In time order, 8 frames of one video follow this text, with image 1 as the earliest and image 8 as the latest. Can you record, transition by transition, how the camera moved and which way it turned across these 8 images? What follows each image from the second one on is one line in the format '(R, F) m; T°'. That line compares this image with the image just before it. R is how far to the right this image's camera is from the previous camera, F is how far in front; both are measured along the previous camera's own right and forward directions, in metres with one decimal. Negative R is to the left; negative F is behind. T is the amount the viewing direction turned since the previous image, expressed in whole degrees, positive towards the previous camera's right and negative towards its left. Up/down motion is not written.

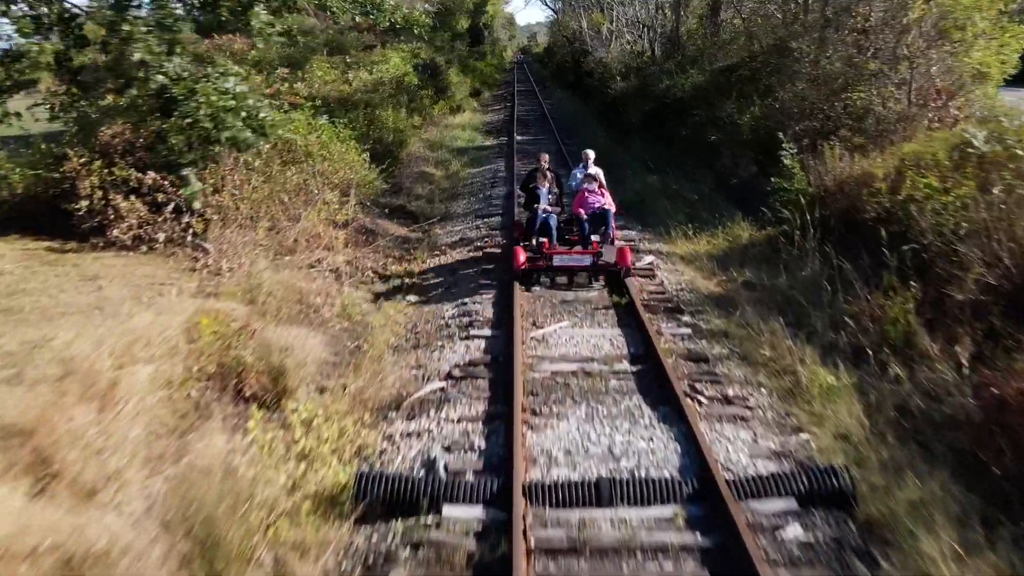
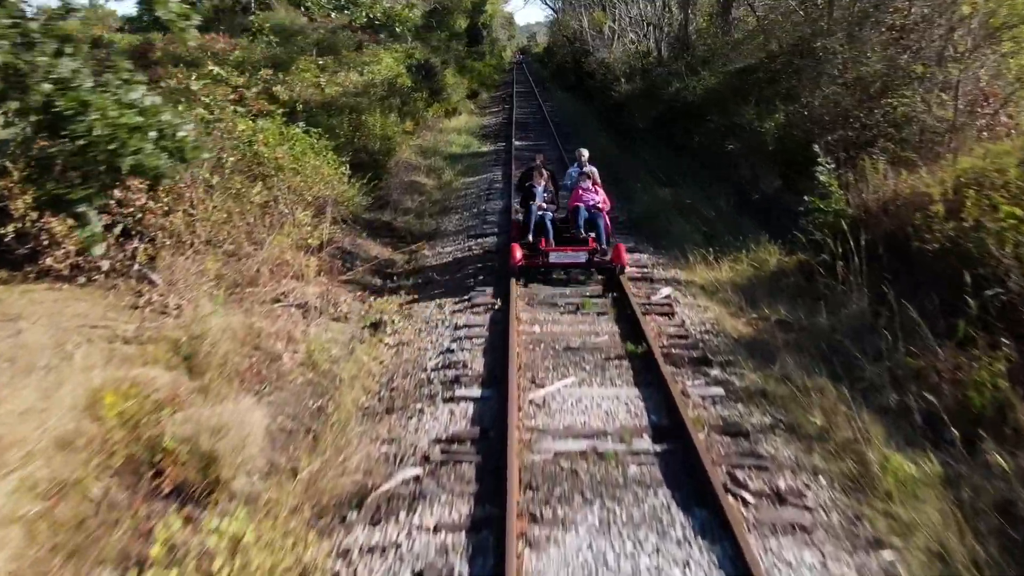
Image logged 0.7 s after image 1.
(0.0, +1.1) m; 0°
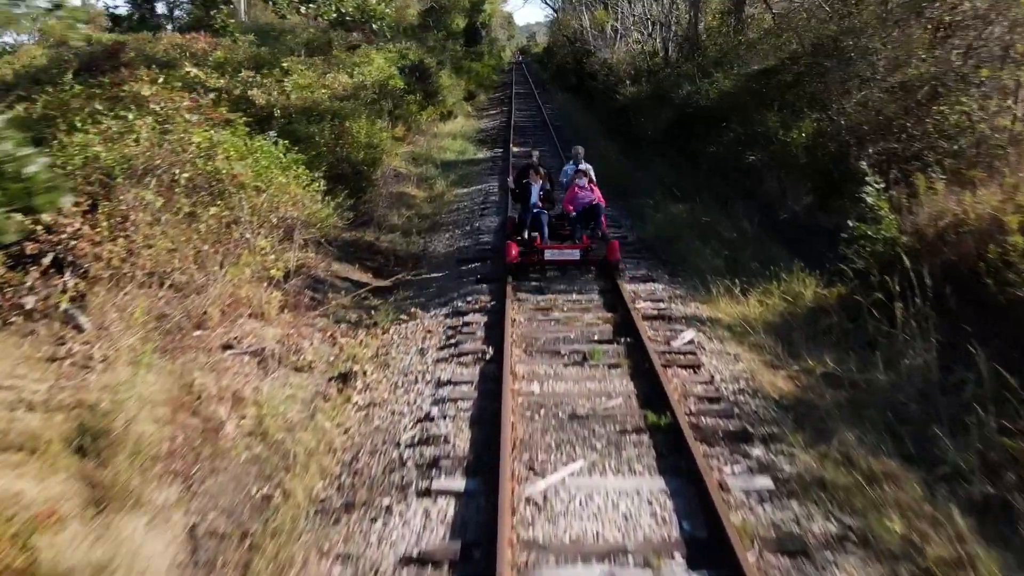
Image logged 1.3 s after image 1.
(0.0, +1.1) m; 0°
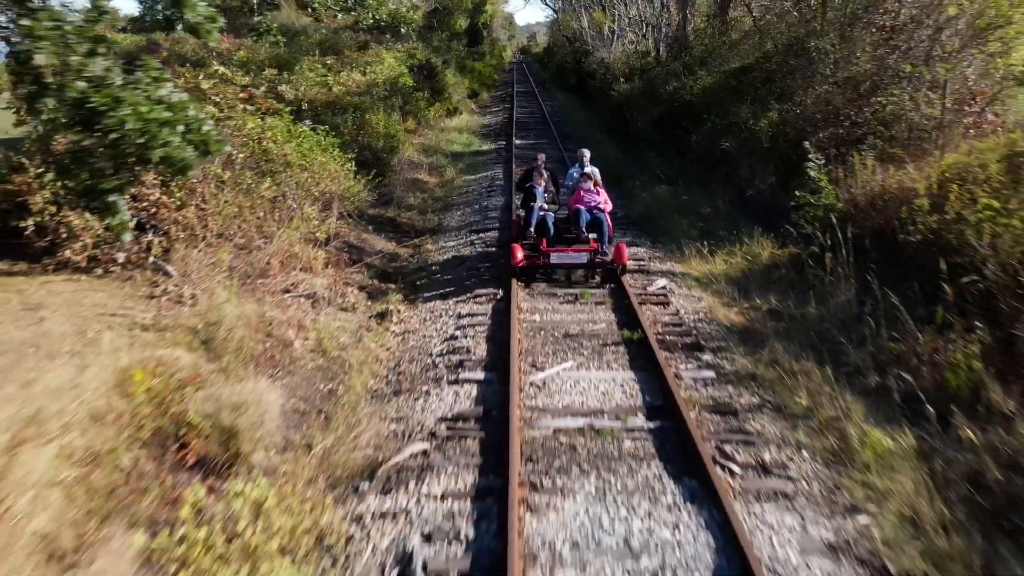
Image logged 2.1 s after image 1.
(0.0, -1.4) m; 0°
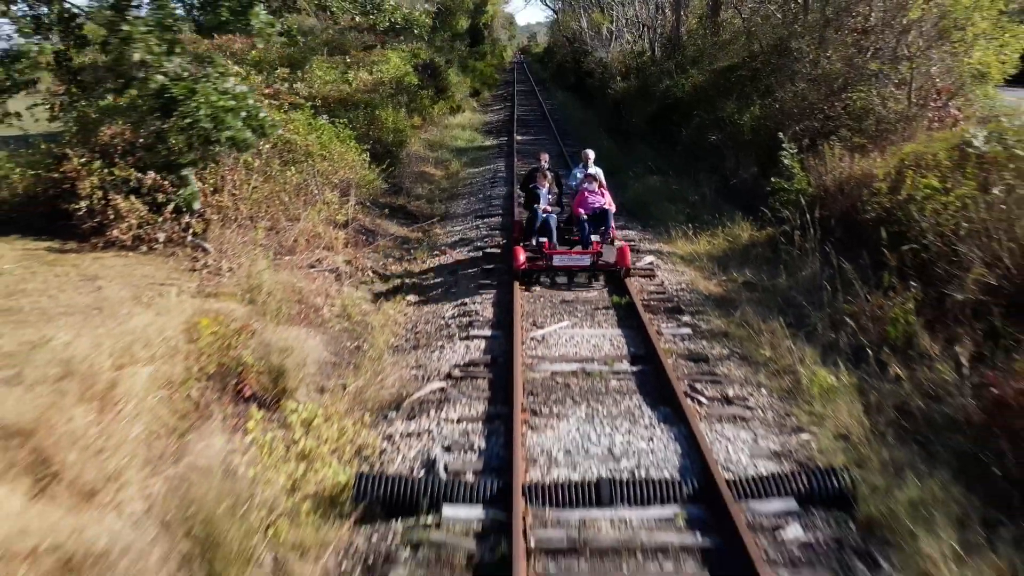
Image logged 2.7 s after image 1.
(0.0, -0.8) m; 0°
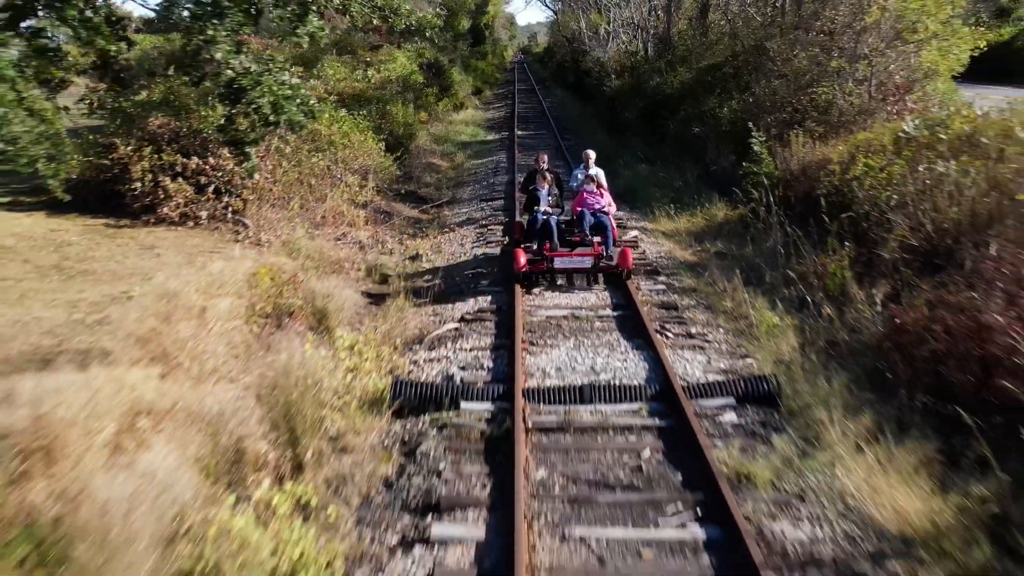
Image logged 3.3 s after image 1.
(0.0, -1.1) m; 0°
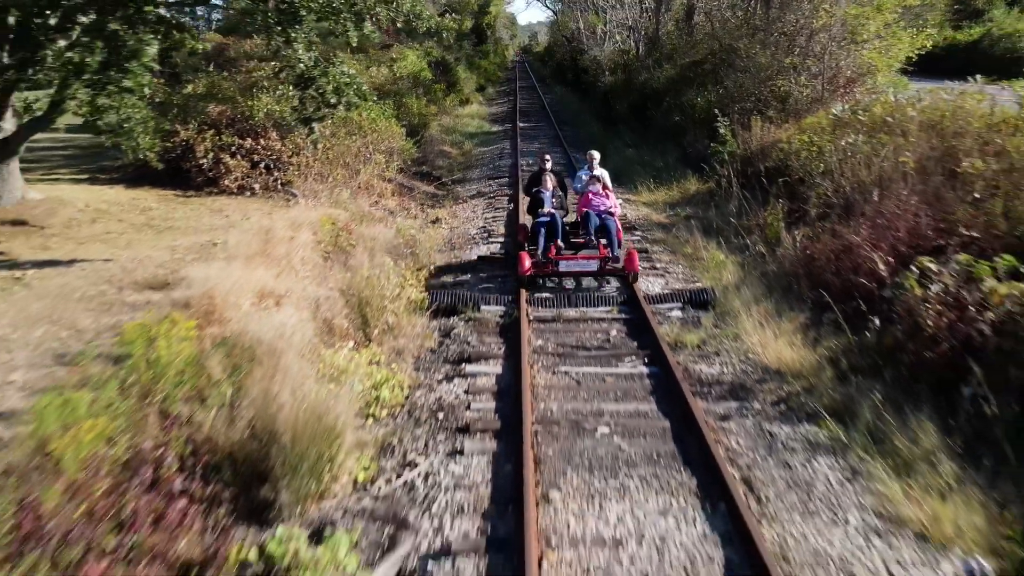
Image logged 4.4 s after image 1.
(0.0, -1.8) m; 0°
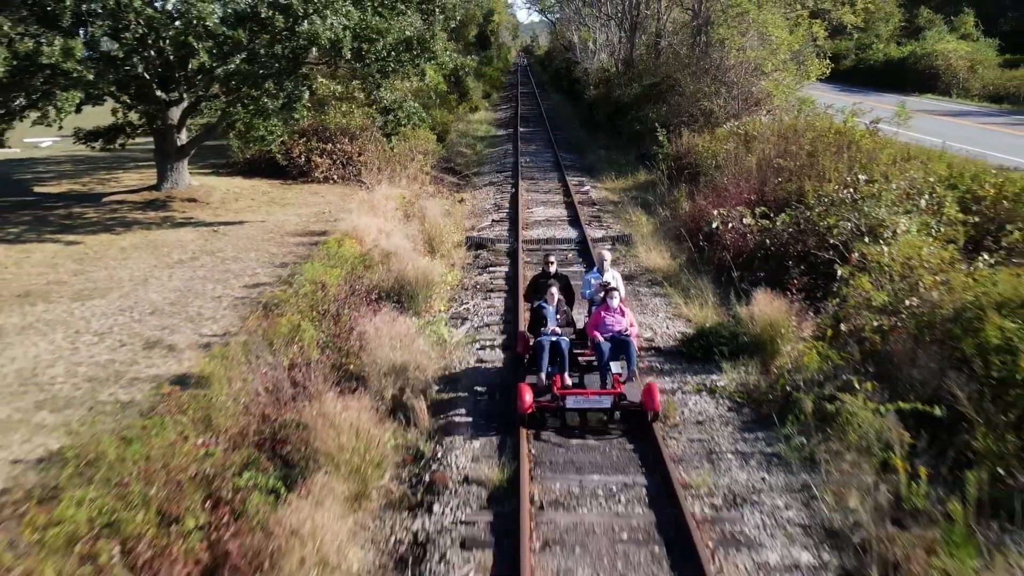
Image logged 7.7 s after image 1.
(0.0, -5.0) m; 0°
